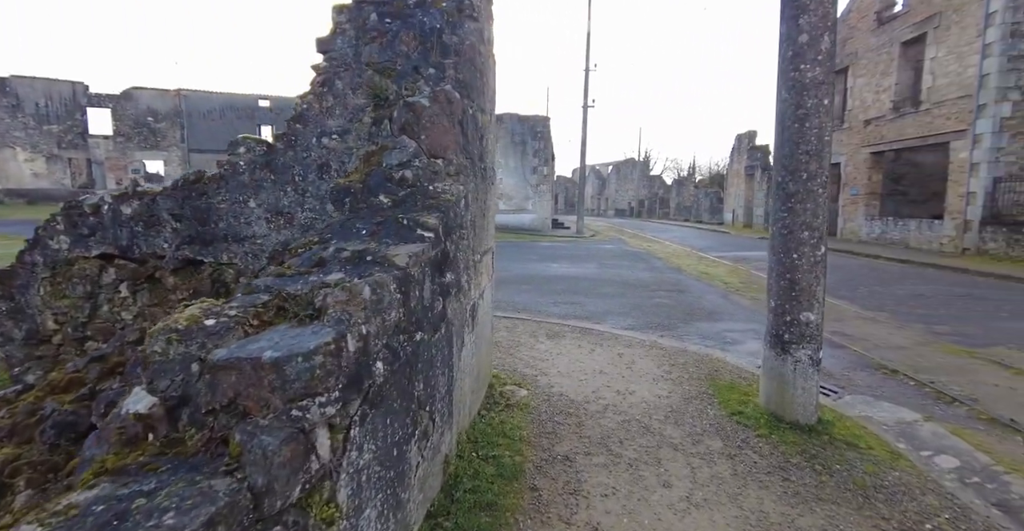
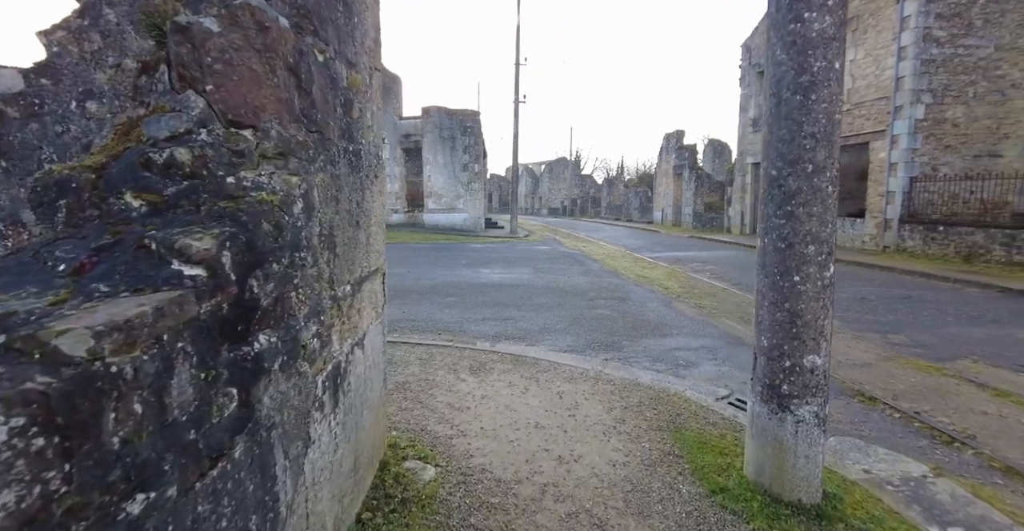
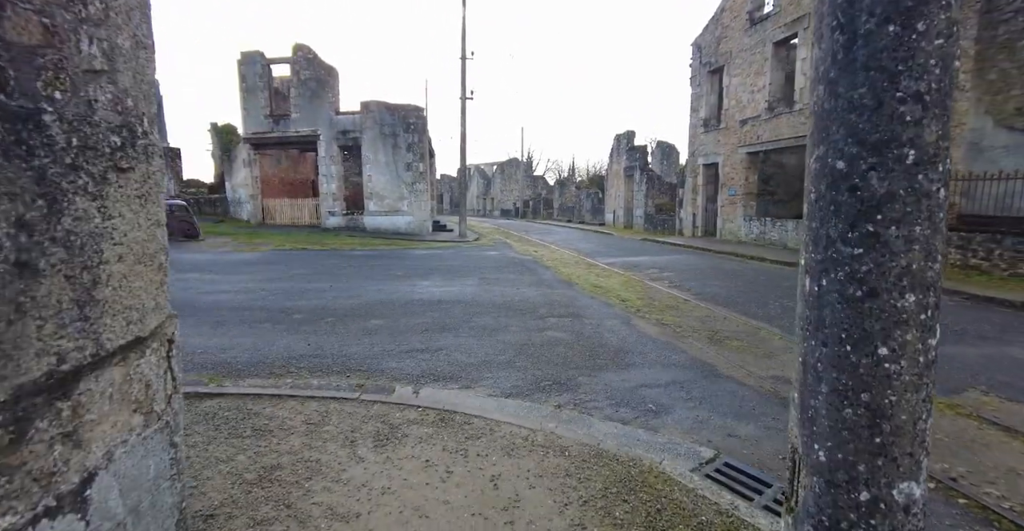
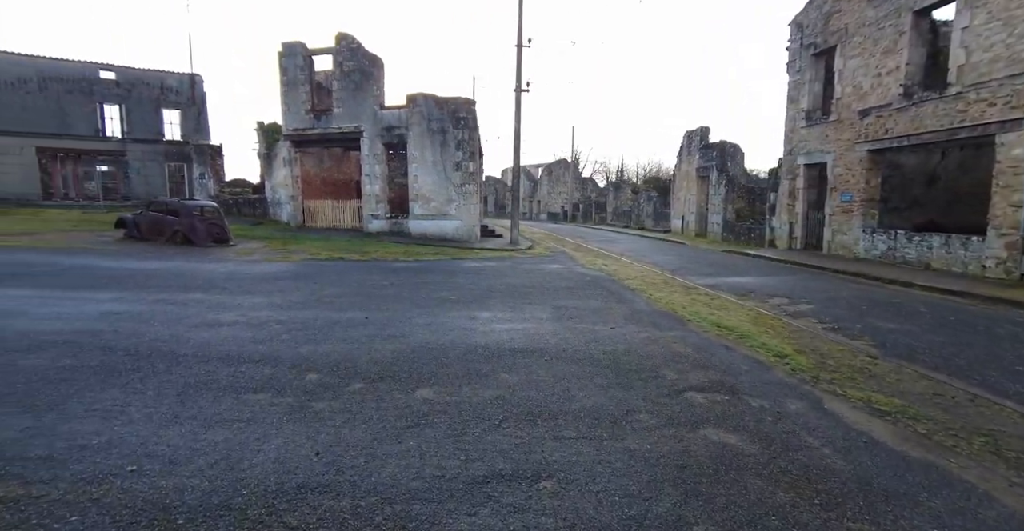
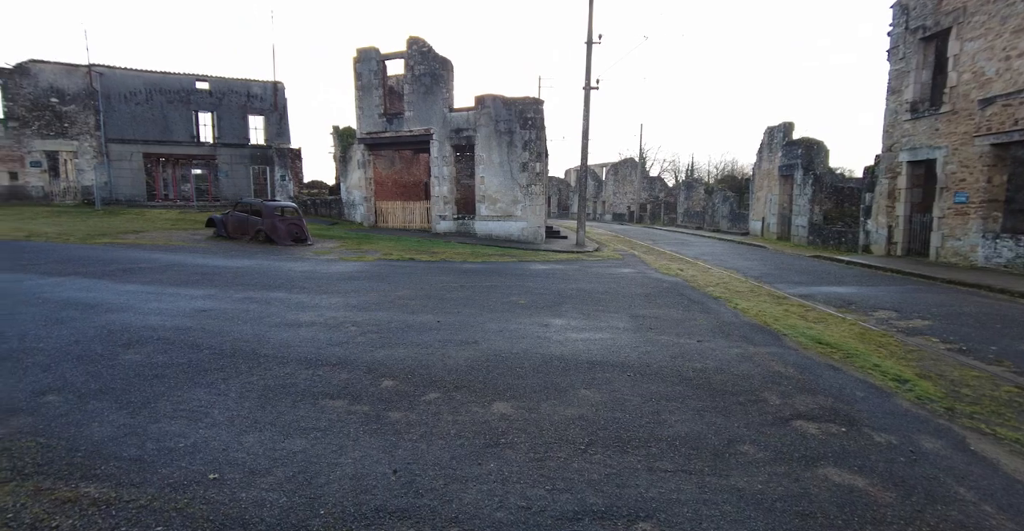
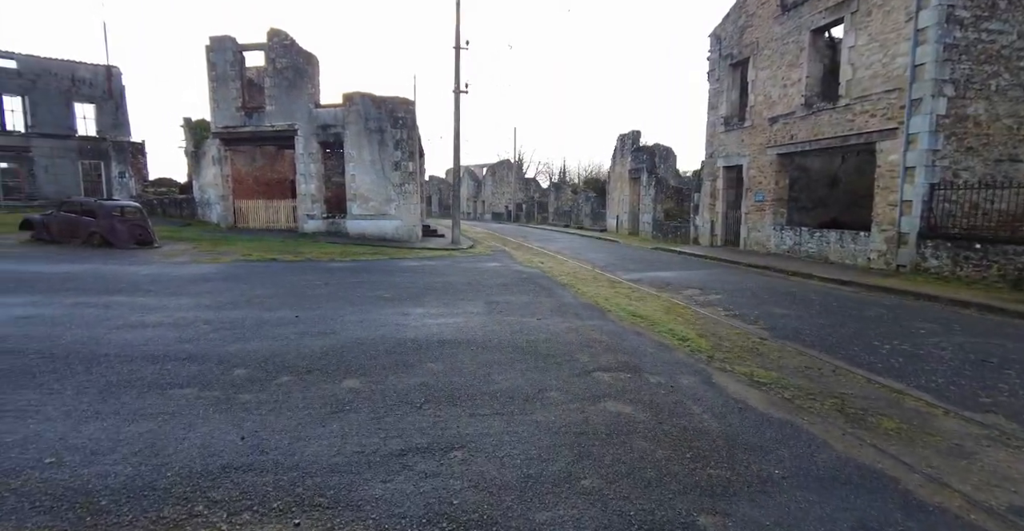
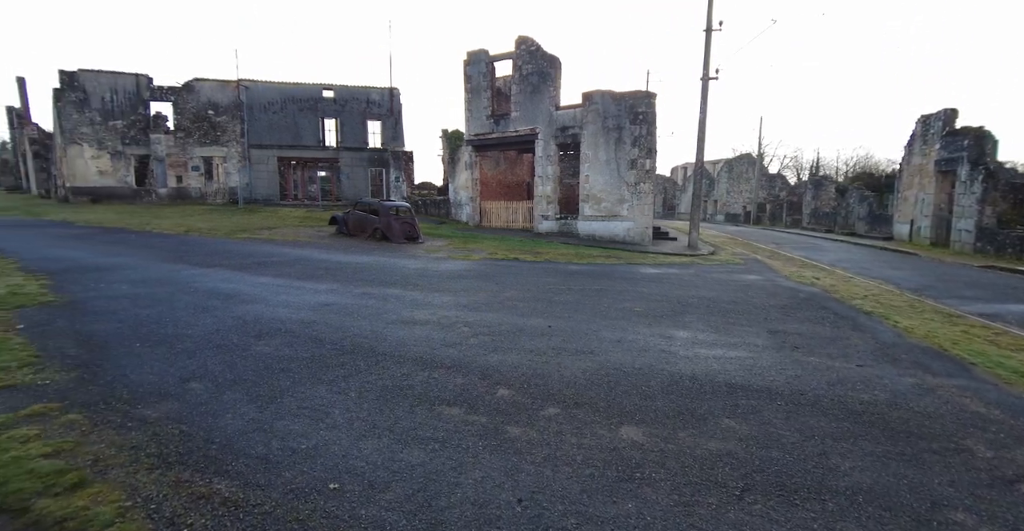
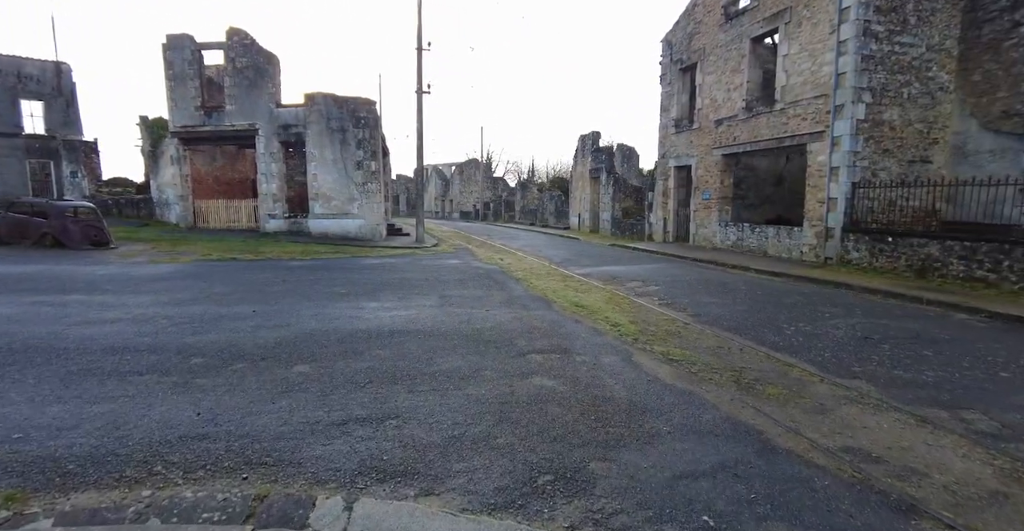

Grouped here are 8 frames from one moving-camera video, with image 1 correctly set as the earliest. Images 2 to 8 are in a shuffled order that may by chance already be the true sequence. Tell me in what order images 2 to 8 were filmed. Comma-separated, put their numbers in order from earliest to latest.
2, 3, 8, 6, 4, 5, 7
